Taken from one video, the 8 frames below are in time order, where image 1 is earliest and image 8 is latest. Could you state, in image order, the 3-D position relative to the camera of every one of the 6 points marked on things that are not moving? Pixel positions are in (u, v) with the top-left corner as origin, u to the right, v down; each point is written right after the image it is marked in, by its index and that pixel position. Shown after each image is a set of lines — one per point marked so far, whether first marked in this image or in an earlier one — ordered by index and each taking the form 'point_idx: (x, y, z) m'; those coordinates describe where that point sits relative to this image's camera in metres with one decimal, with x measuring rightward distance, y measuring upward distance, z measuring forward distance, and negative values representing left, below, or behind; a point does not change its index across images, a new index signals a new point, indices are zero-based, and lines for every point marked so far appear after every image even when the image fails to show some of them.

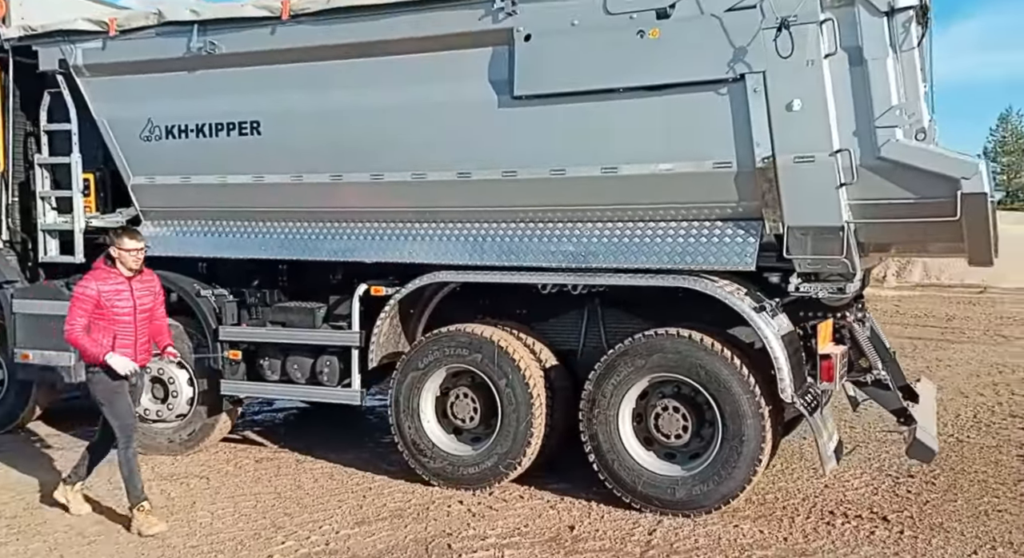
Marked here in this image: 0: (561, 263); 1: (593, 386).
0: (+0.3, +0.1, +4.6) m
1: (+0.5, -0.6, +4.6) m
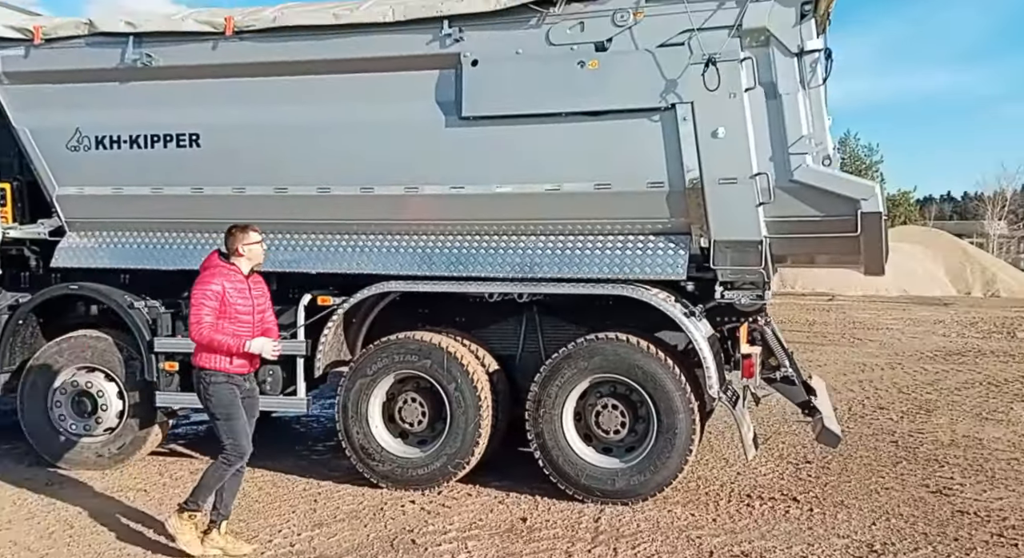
0: (0.0, 0.0, +4.9) m
1: (+0.2, -0.7, +4.9) m
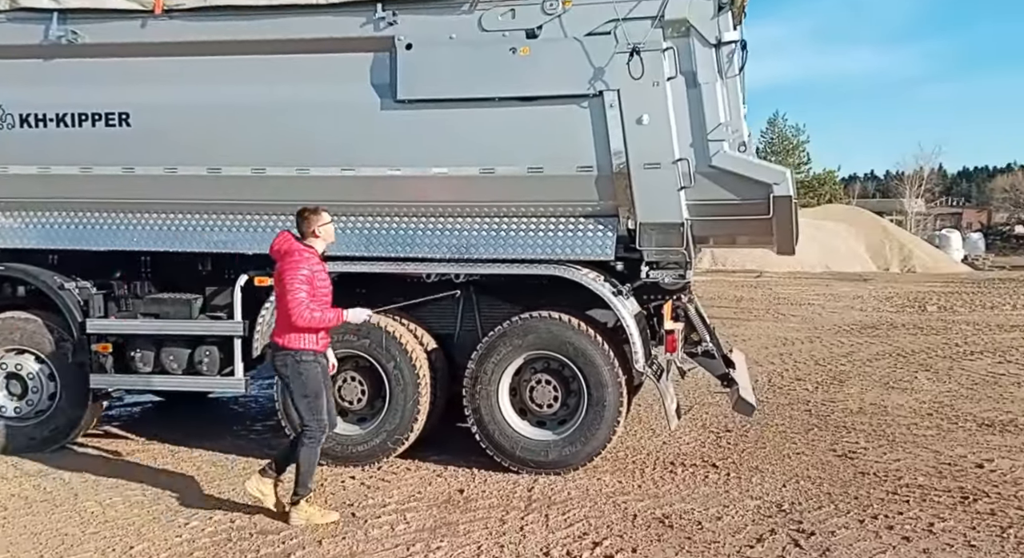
0: (-0.4, +0.2, +5.0) m
1: (-0.2, -0.6, +5.1) m
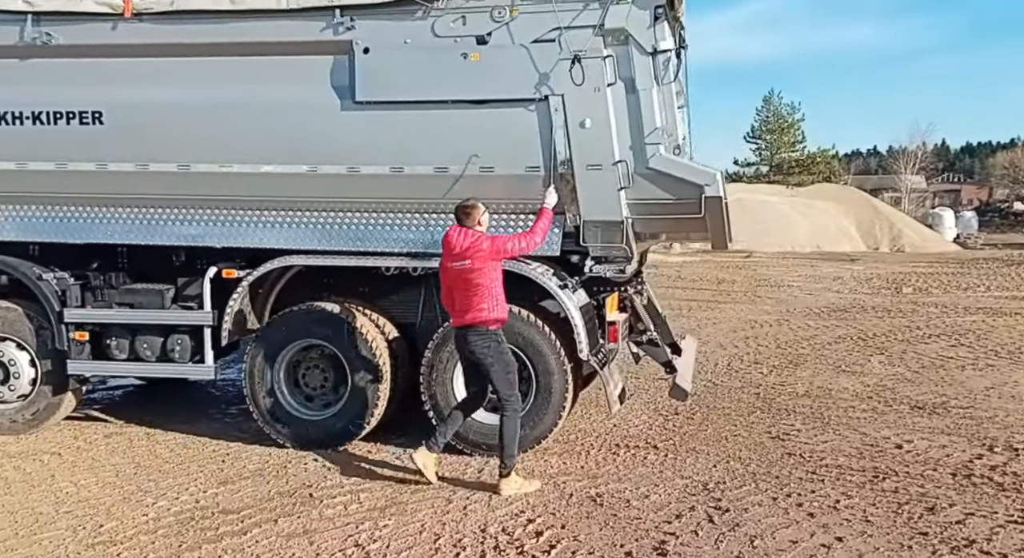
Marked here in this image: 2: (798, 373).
0: (-0.8, +0.2, +5.3) m
1: (-0.6, -0.5, +5.4) m
2: (+2.8, -0.9, +7.6) m
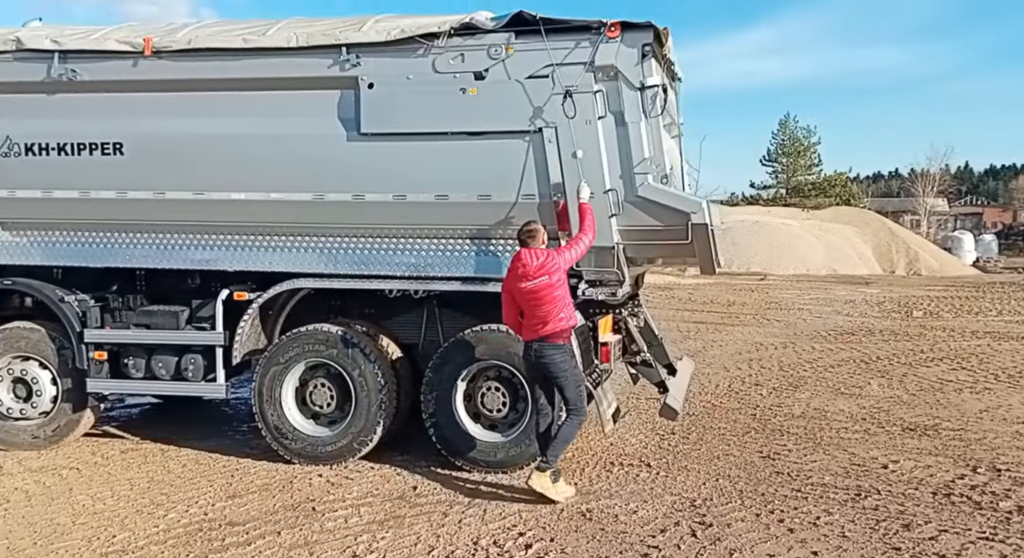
0: (-0.8, 0.0, +5.6) m
1: (-0.6, -0.7, +5.6) m
2: (+2.8, -1.2, +7.8) m
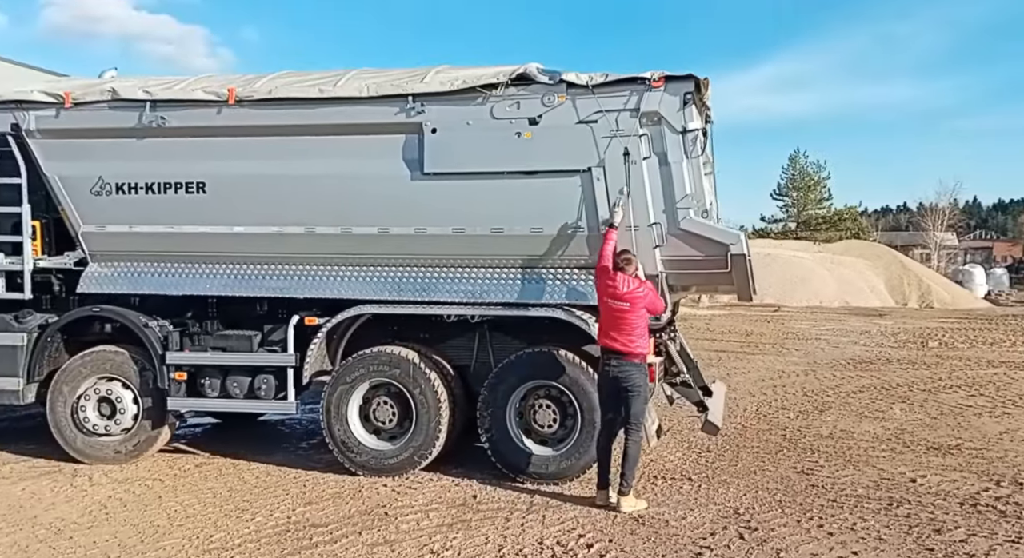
0: (-0.4, -0.2, +6.1) m
1: (-0.2, -0.9, +6.1) m
2: (+3.2, -1.4, +8.2) m
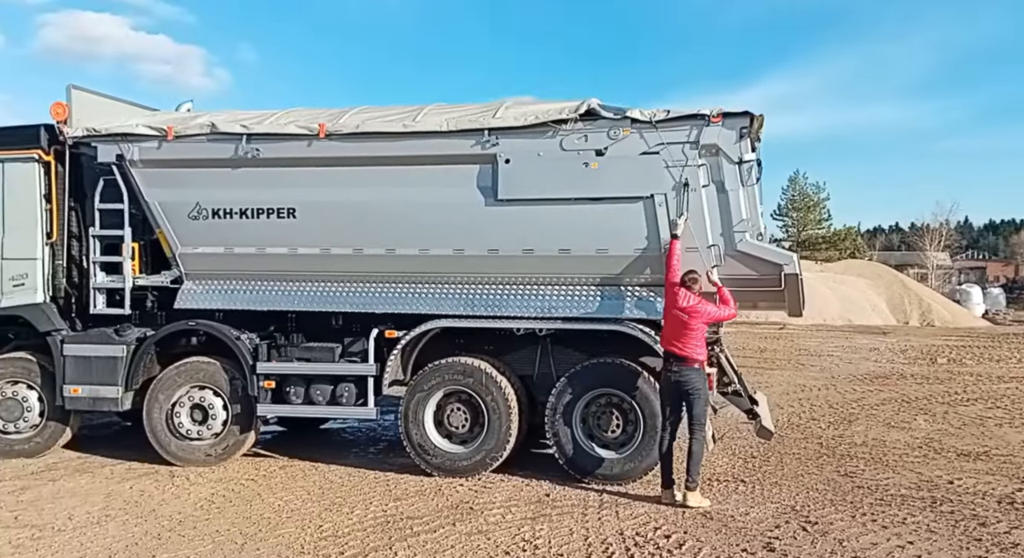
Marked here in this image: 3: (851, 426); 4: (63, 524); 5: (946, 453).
0: (+0.2, -0.3, +6.6) m
1: (+0.4, -1.0, +6.7) m
2: (+3.8, -1.6, +8.7) m
3: (+3.8, -1.7, +8.8) m
4: (-3.1, -1.7, +5.5) m
5: (+4.0, -1.6, +7.3) m
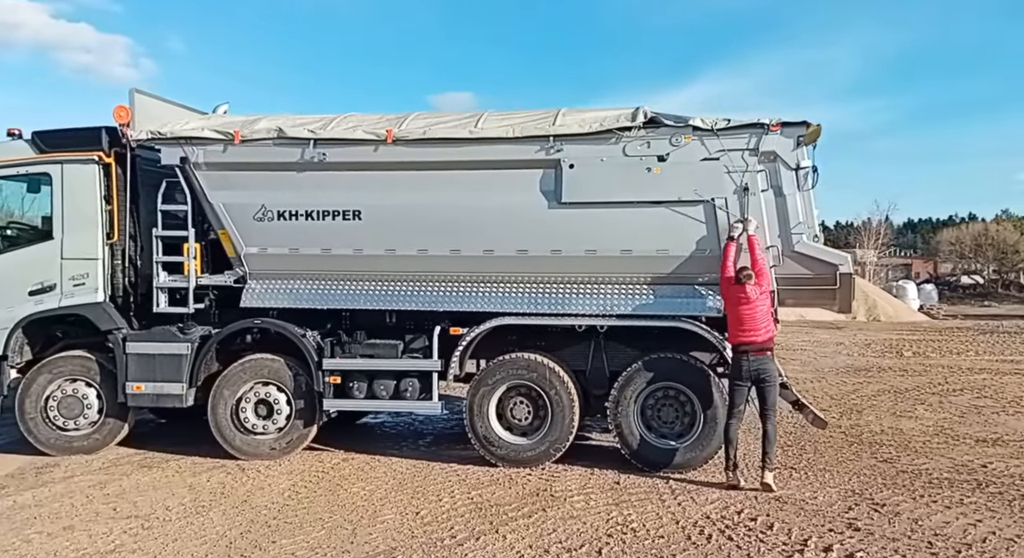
0: (+0.7, -0.3, +7.0) m
1: (+0.9, -1.0, +7.0) m
2: (+4.2, -1.6, +9.3) m
3: (+4.2, -1.6, +9.4) m
4: (-2.5, -1.7, +5.6) m
5: (+4.5, -1.6, +7.9) m
